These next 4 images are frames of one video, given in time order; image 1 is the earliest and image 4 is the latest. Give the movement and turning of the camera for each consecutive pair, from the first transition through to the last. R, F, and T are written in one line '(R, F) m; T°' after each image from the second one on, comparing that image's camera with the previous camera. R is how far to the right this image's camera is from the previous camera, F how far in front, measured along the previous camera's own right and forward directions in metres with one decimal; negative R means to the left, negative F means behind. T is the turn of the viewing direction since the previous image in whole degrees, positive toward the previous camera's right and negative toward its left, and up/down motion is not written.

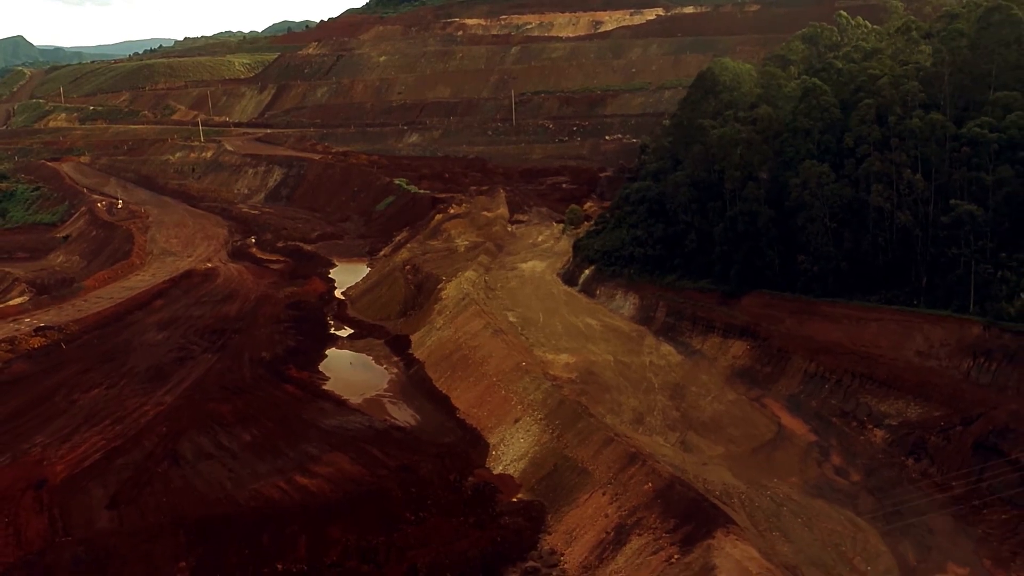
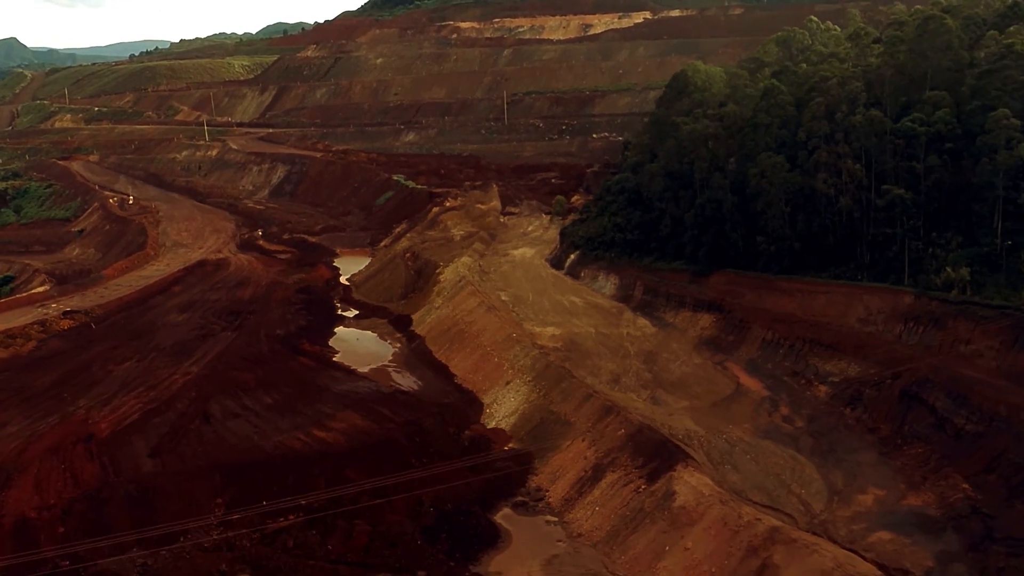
(+0.1, -3.6) m; 0°
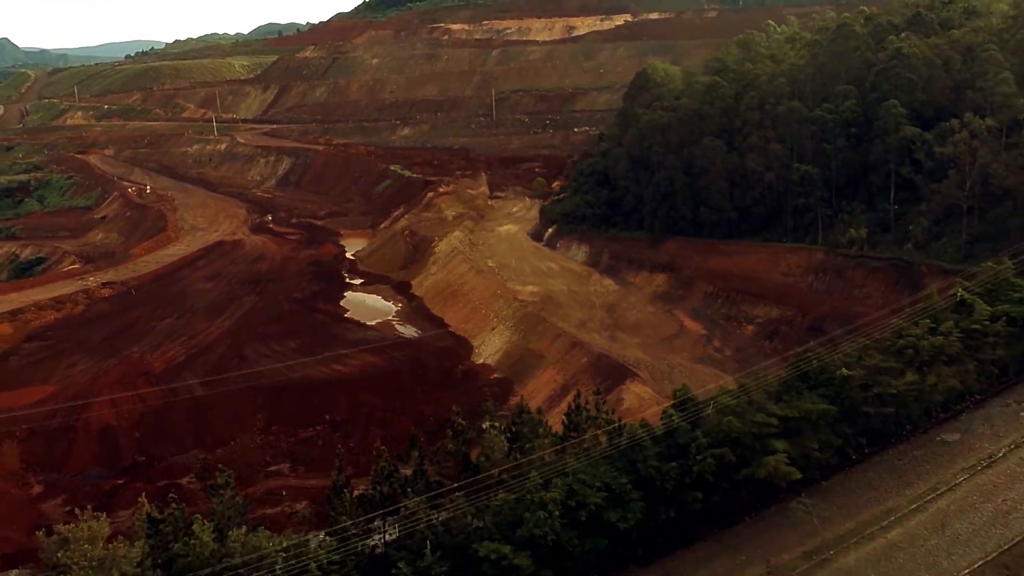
(+0.3, -6.3) m; +1°
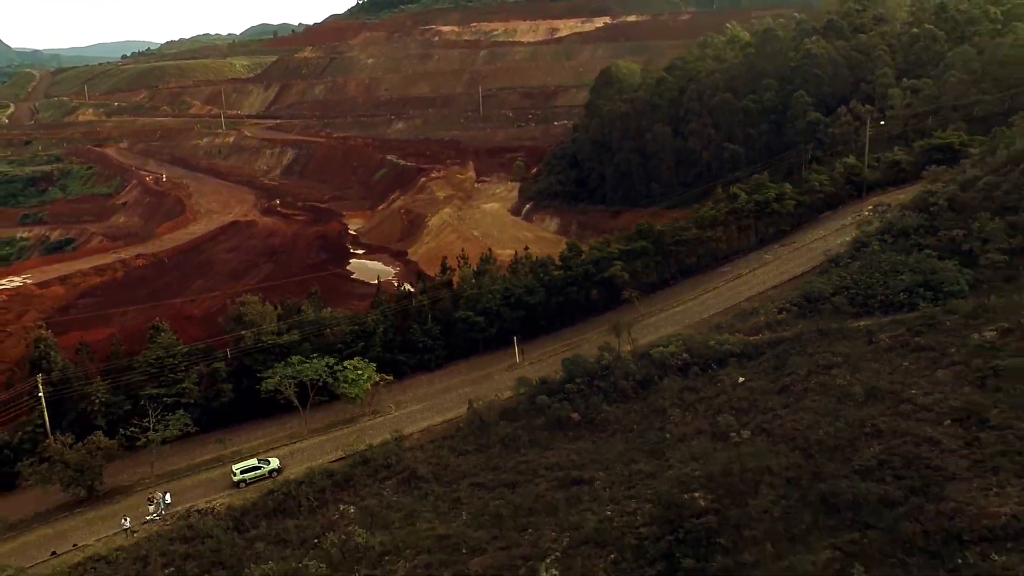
(+0.5, -7.4) m; +1°
